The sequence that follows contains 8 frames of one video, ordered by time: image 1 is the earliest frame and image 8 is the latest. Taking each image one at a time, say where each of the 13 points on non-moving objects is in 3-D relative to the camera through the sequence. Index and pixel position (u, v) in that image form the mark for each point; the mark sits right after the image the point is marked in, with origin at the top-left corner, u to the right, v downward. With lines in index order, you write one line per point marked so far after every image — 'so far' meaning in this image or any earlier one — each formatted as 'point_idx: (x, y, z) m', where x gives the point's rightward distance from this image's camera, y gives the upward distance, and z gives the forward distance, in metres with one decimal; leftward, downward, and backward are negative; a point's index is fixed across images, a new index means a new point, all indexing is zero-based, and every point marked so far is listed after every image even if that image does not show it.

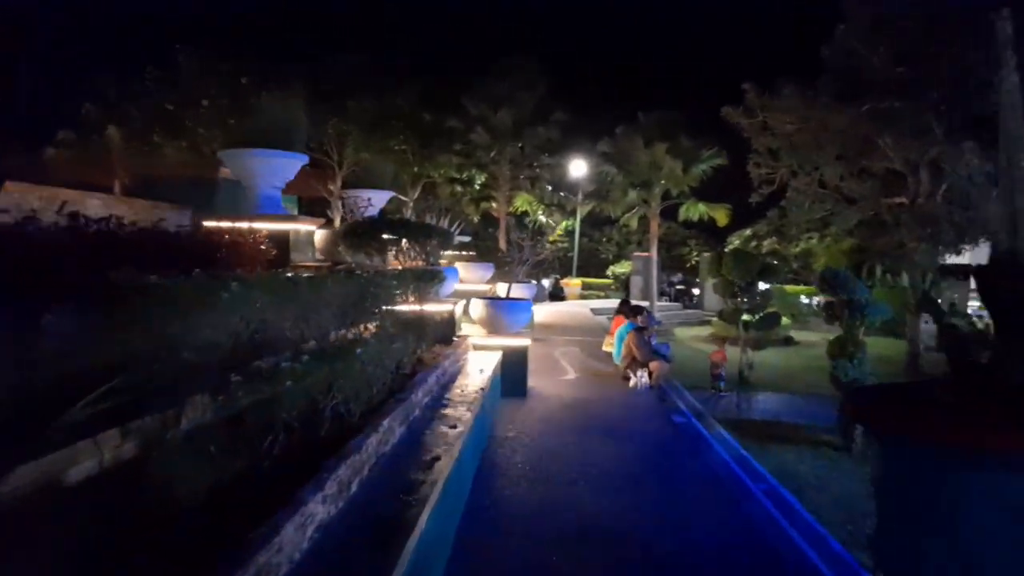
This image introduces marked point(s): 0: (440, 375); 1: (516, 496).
0: (-0.9, -1.2, +9.1) m
1: (0.0, -2.3, +8.0) m
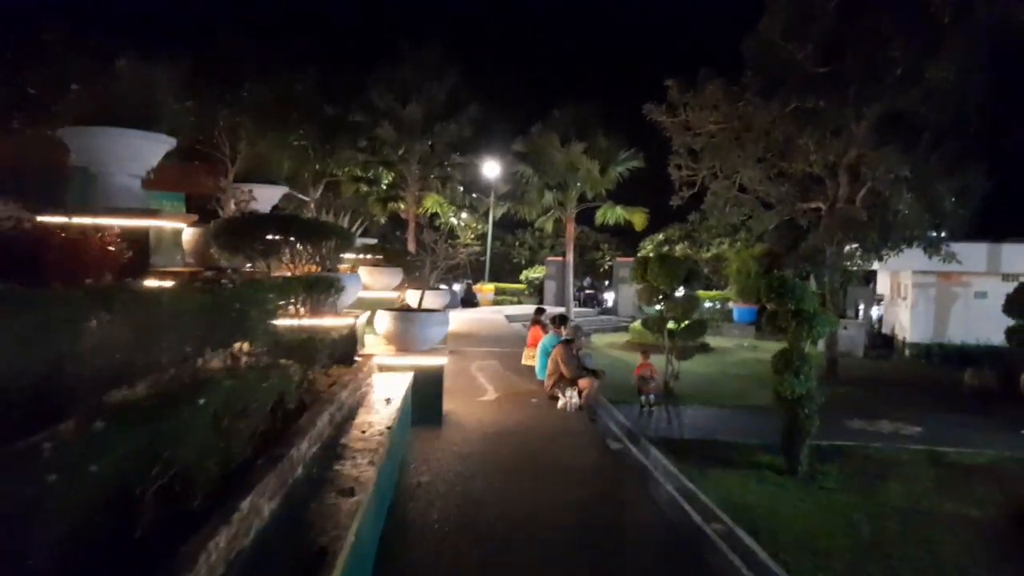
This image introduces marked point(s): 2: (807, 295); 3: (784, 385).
0: (-1.8, -1.3, +7.4) m
1: (-0.7, -2.4, +6.4) m
2: (+4.3, -0.1, +10.3) m
3: (+4.0, -1.4, +10.6) m
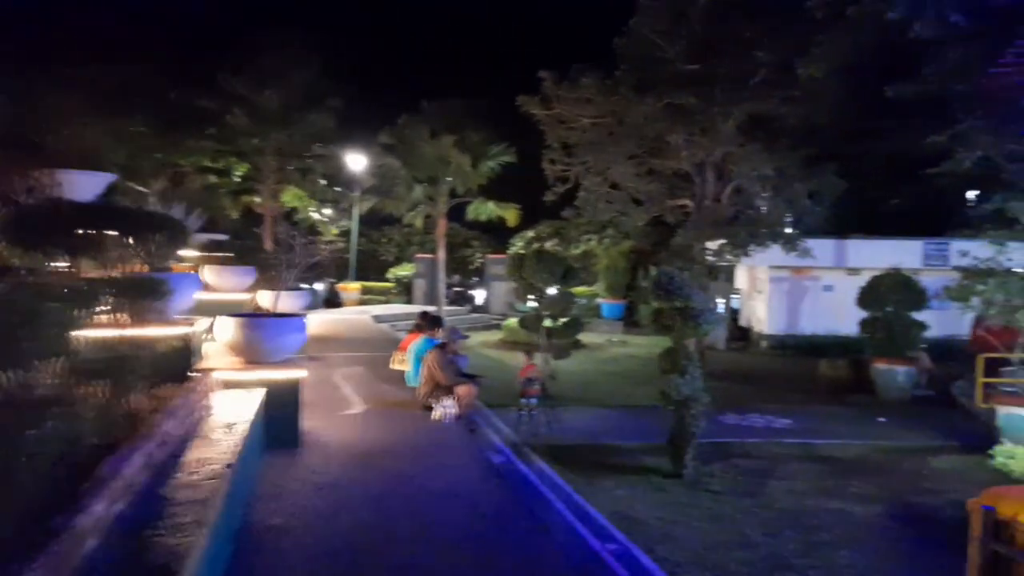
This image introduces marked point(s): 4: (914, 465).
0: (-2.9, -1.3, +5.9) m
1: (-1.6, -2.5, +5.1) m
2: (+2.6, -0.1, +10.0) m
3: (+2.3, -1.4, +10.1) m
4: (+6.2, -2.7, +11.2) m
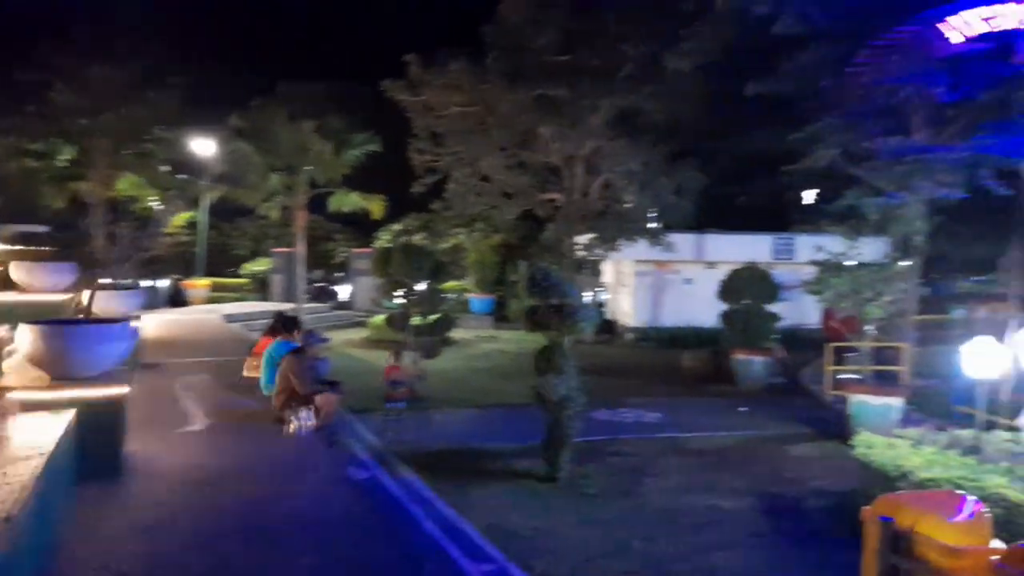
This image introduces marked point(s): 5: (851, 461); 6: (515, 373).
0: (-3.8, -1.3, +4.6) m
1: (-2.4, -2.5, +4.1) m
2: (+0.8, 0.0, +9.6) m
3: (+0.5, -1.3, +9.7) m
4: (+4.2, -2.6, +11.5) m
5: (+5.1, -2.6, +10.9) m
6: (+0.1, -2.2, +18.3) m
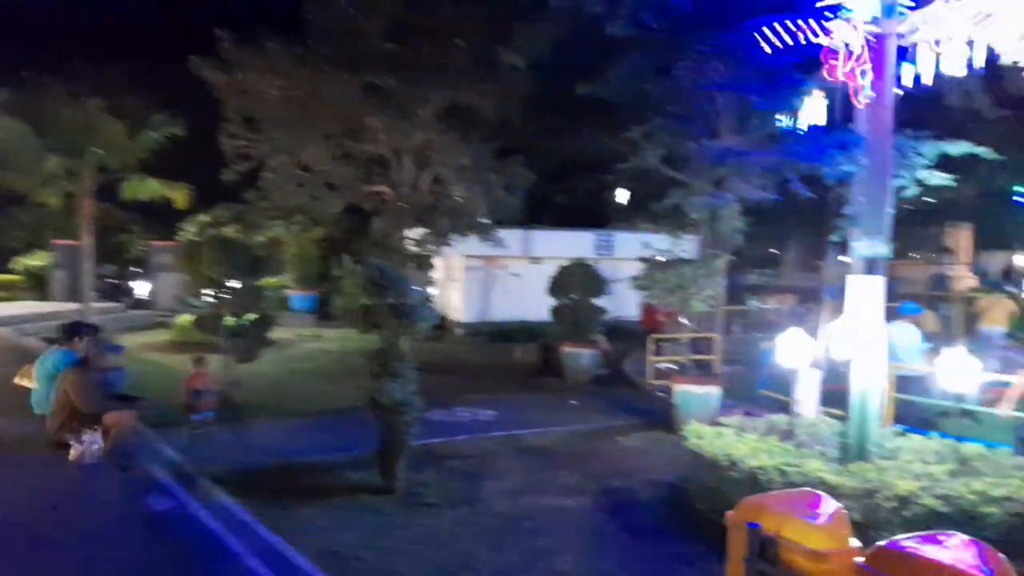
0: (-4.6, -1.4, +3.1) m
1: (-3.1, -2.5, +2.9) m
2: (-1.3, 0.0, +9.0) m
3: (-1.6, -1.3, +9.0) m
4: (+1.6, -2.6, +11.7) m
5: (+2.6, -2.5, +11.4) m
6: (-4.1, -2.1, +17.3) m
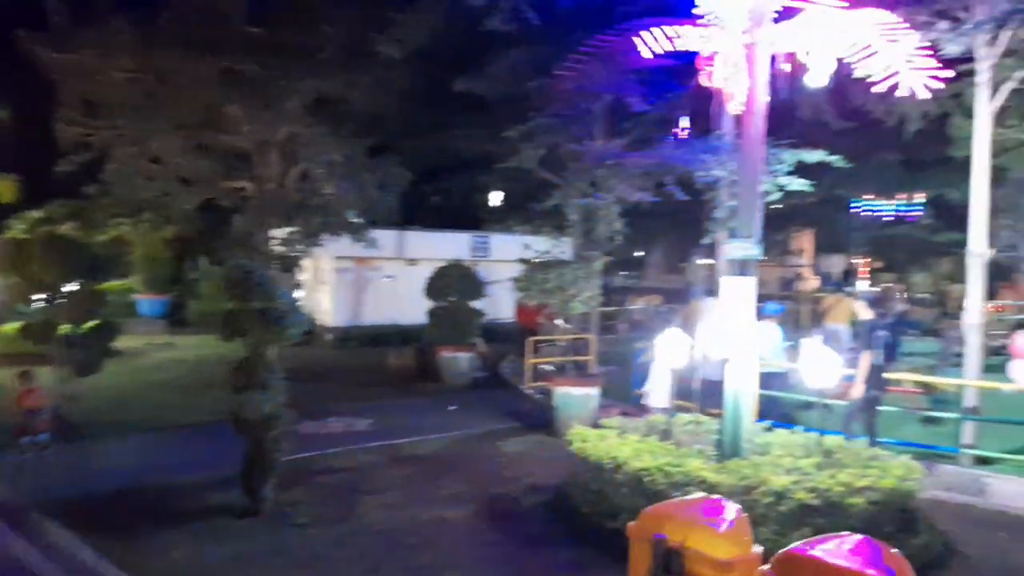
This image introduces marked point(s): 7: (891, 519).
0: (-4.9, -1.4, +1.9) m
1: (-3.3, -2.5, +2.0) m
2: (-2.7, 0.0, +8.3) m
3: (-3.0, -1.3, +8.2) m
4: (-0.4, -2.6, +11.4) m
5: (+0.7, -2.6, +11.3) m
6: (-6.9, -2.2, +15.9) m
7: (+3.9, -2.4, +7.4) m
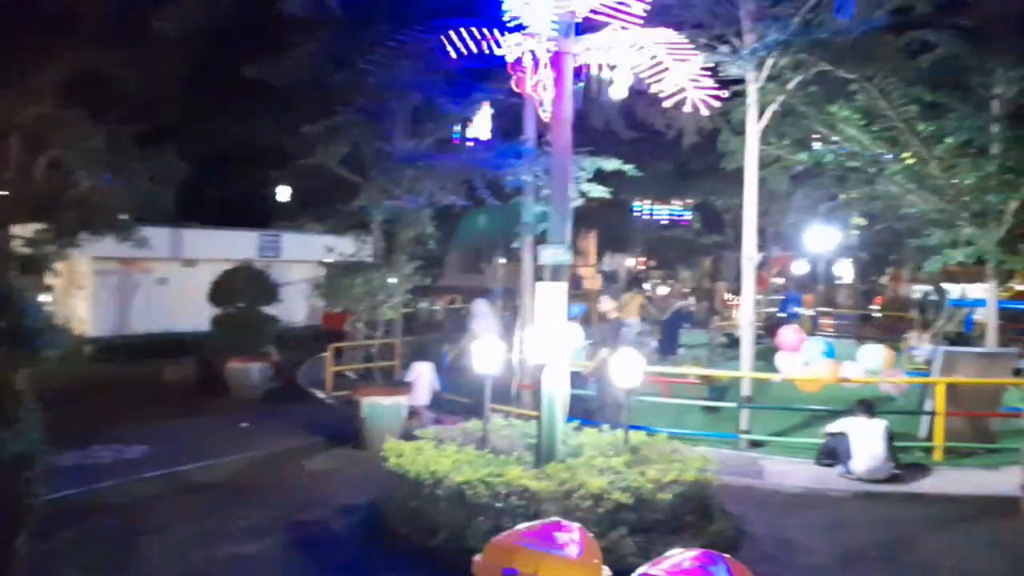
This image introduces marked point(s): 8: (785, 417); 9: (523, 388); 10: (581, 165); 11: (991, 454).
0: (-4.8, -1.6, +0.1) m
1: (-3.4, -2.7, +0.6) m
2: (-4.6, -0.2, +6.8) m
3: (-4.9, -1.5, +6.7) m
4: (-3.2, -2.7, +10.5) m
5: (-2.1, -2.7, +10.7) m
6: (-10.8, -2.3, +13.0) m
7: (+2.0, -2.4, +7.9) m
8: (+4.8, -2.3, +12.8) m
9: (+0.1, -1.6, +11.5) m
10: (+1.2, +2.2, +13.0) m
11: (+7.3, -2.5, +10.9) m
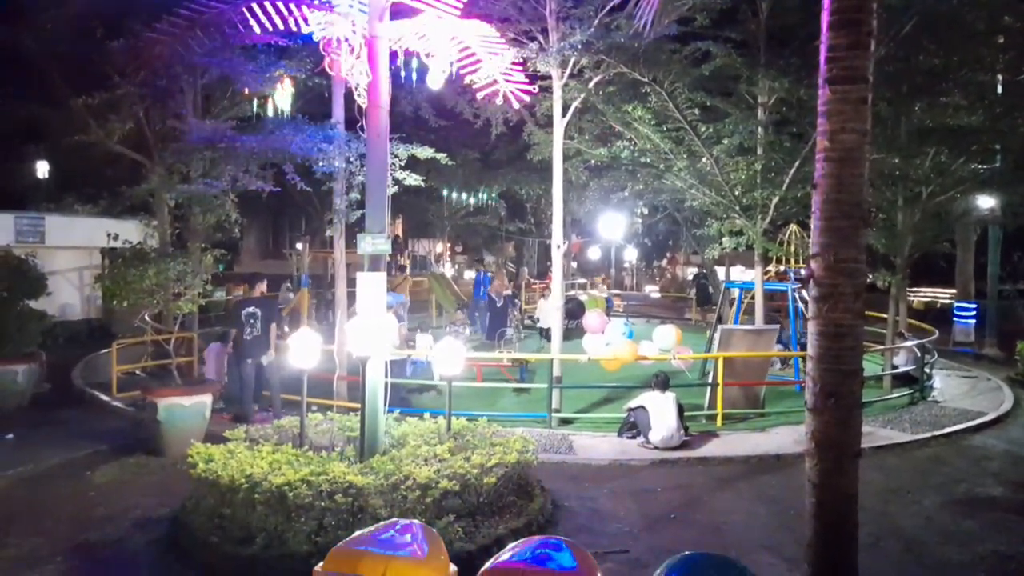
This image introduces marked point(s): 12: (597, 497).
0: (-4.5, -1.7, -1.1) m
1: (-3.2, -2.8, -0.2) m
2: (-6.0, -0.2, +5.4) m
3: (-6.3, -1.5, +5.2) m
4: (-5.7, -2.6, +9.4) m
5: (-4.7, -2.5, +9.8) m
6: (-13.7, -2.3, +9.7) m
7: (0.0, -2.3, +8.2) m
8: (+1.5, -2.0, +13.7) m
9: (-2.8, -1.4, +11.2) m
10: (-2.1, +2.4, +12.8) m
11: (+4.3, -2.3, +12.6) m
12: (+1.1, -2.7, +9.2) m
